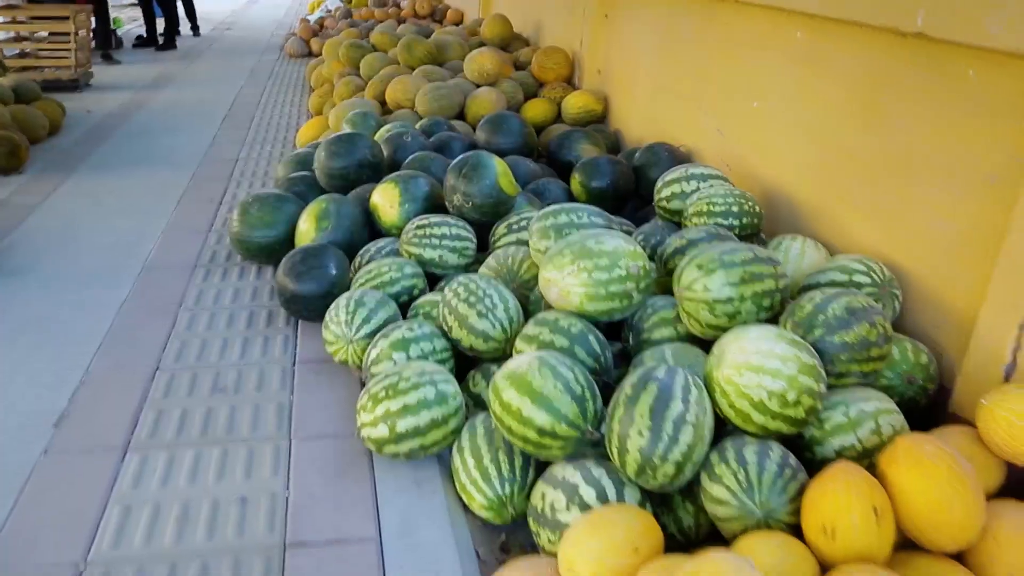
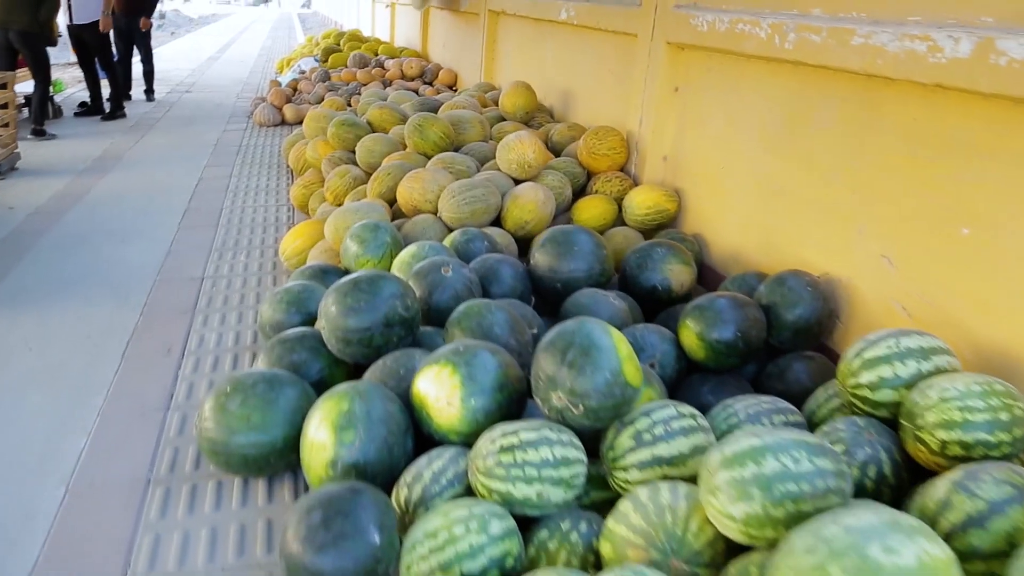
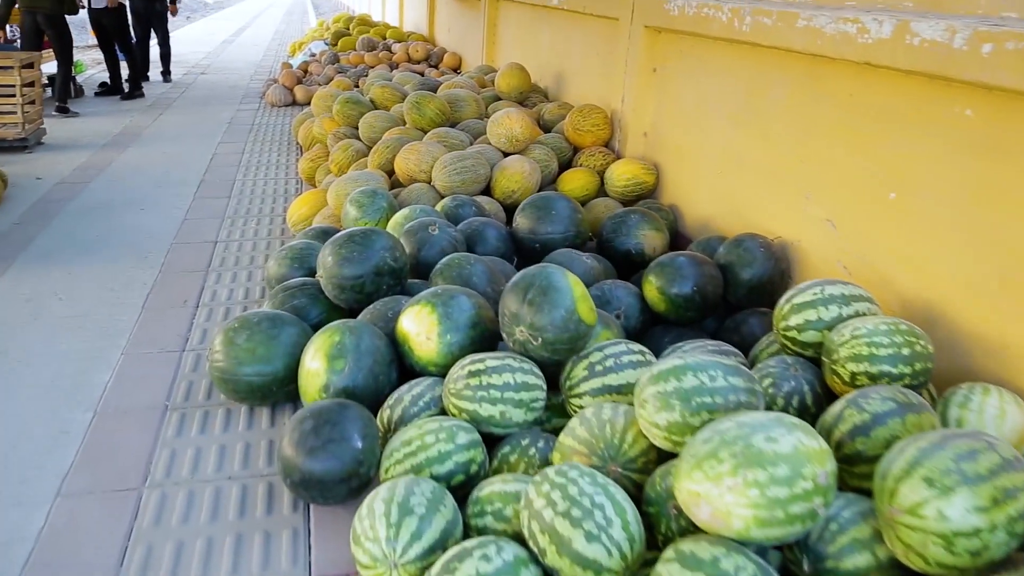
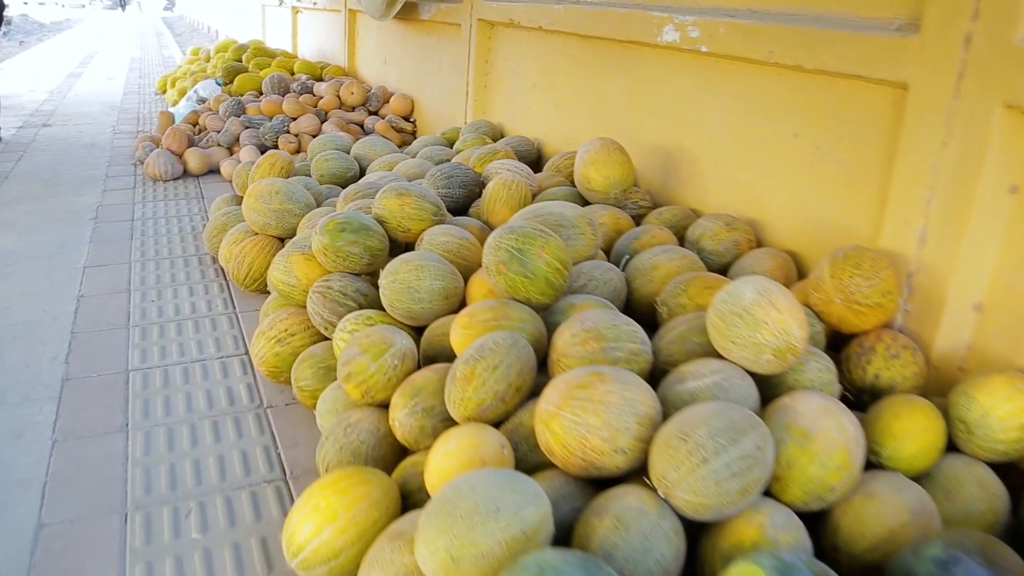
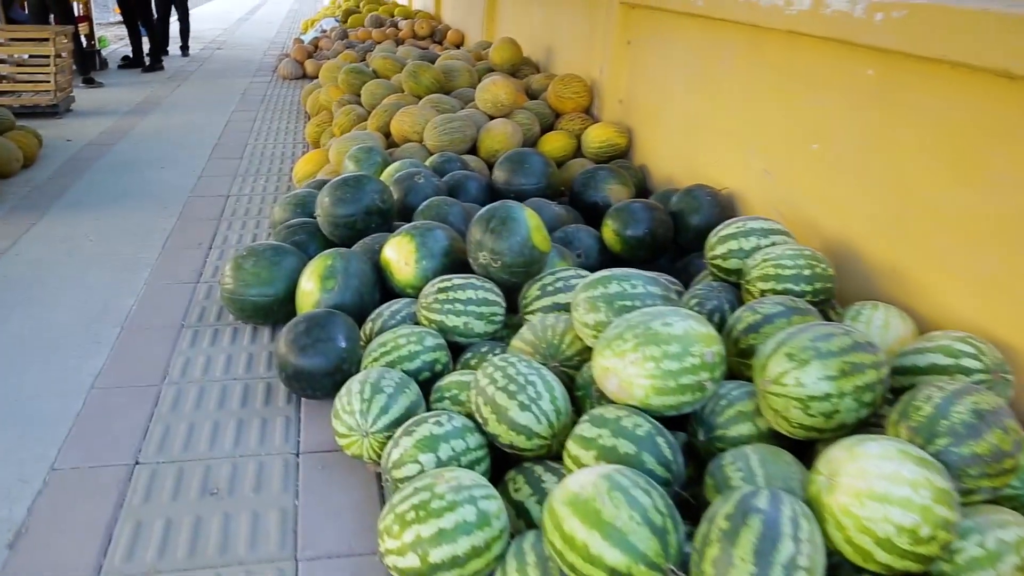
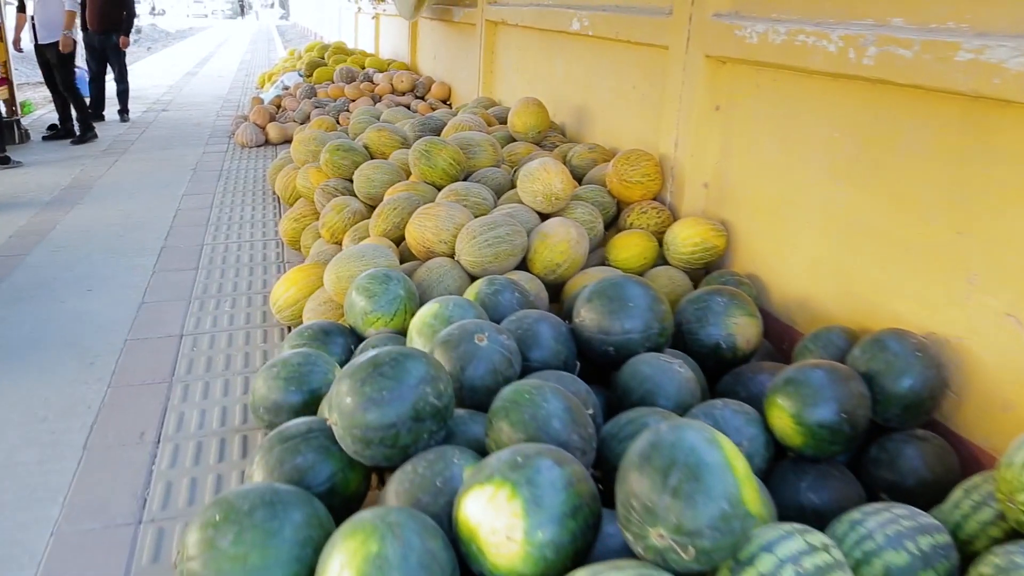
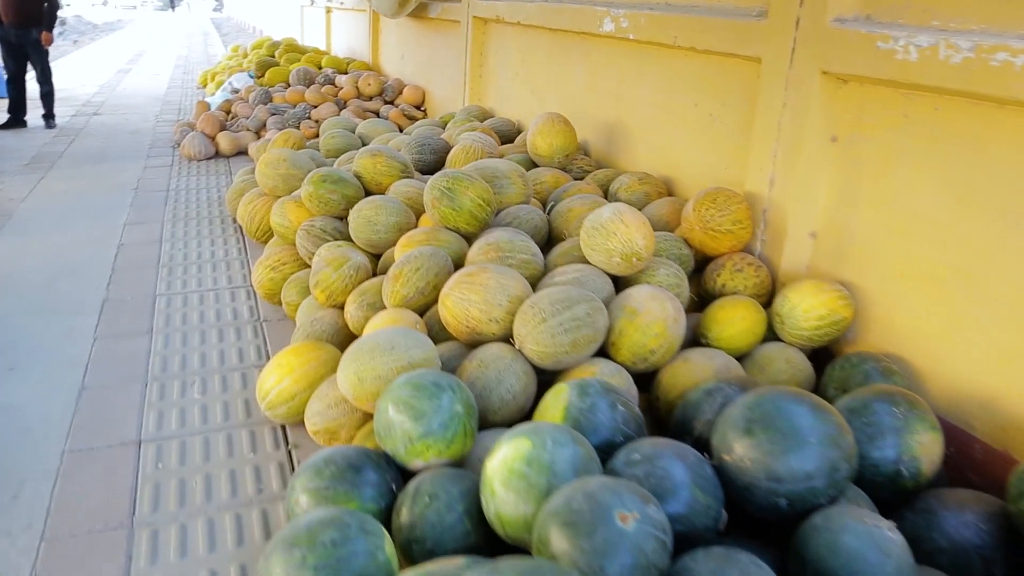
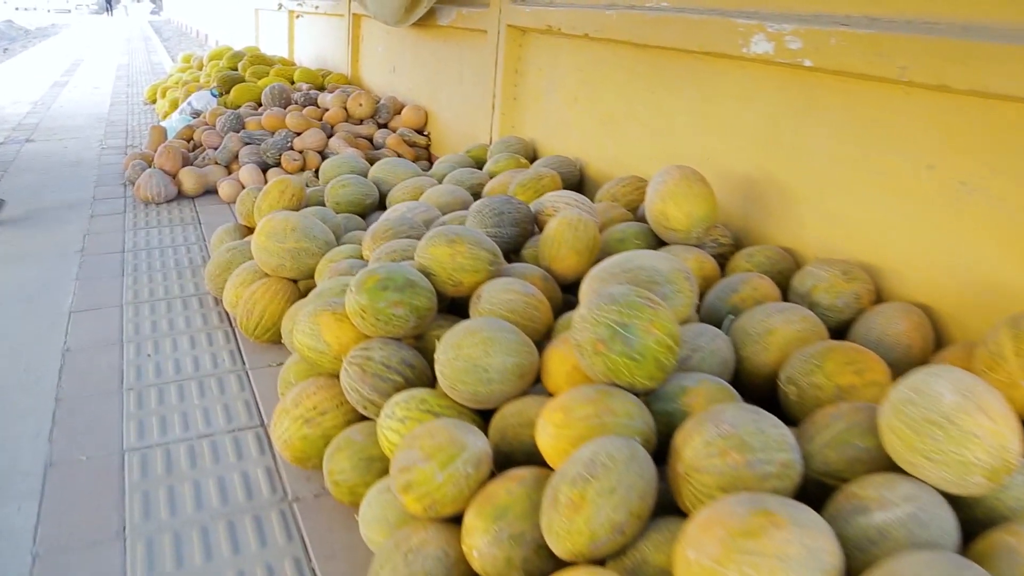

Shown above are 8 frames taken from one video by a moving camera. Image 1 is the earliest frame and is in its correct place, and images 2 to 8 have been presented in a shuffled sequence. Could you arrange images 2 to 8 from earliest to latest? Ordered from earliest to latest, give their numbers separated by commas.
5, 3, 2, 6, 7, 4, 8
